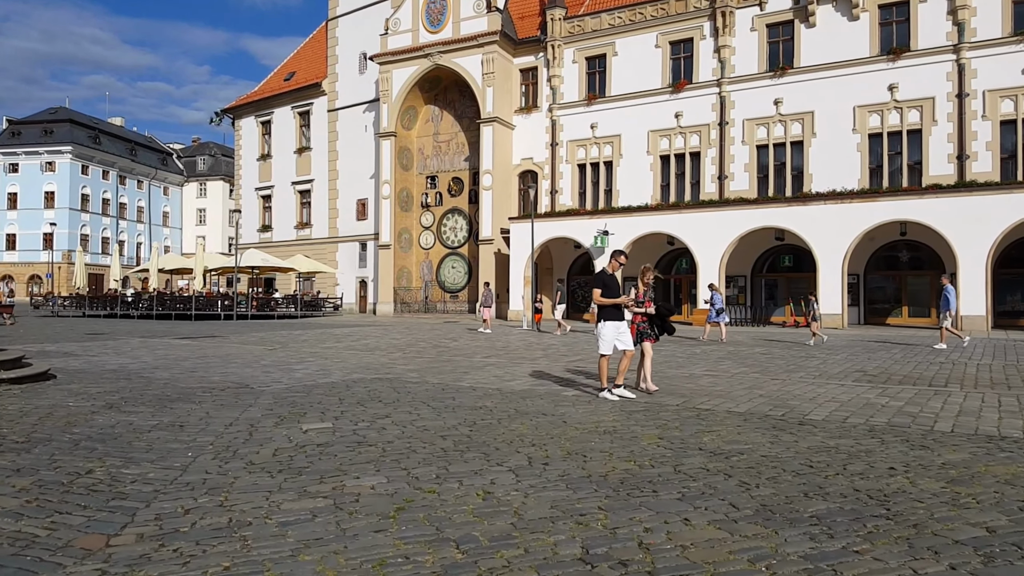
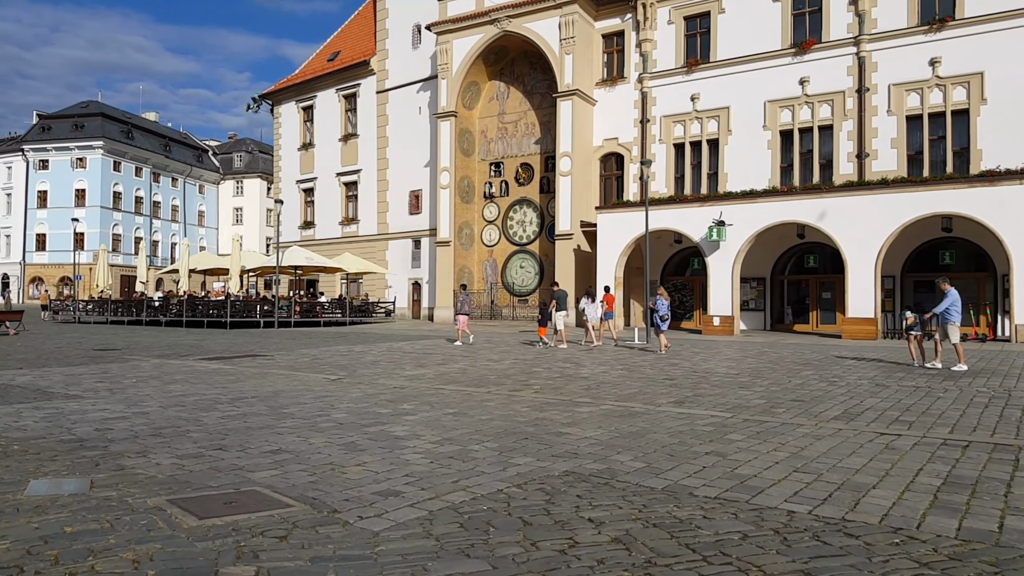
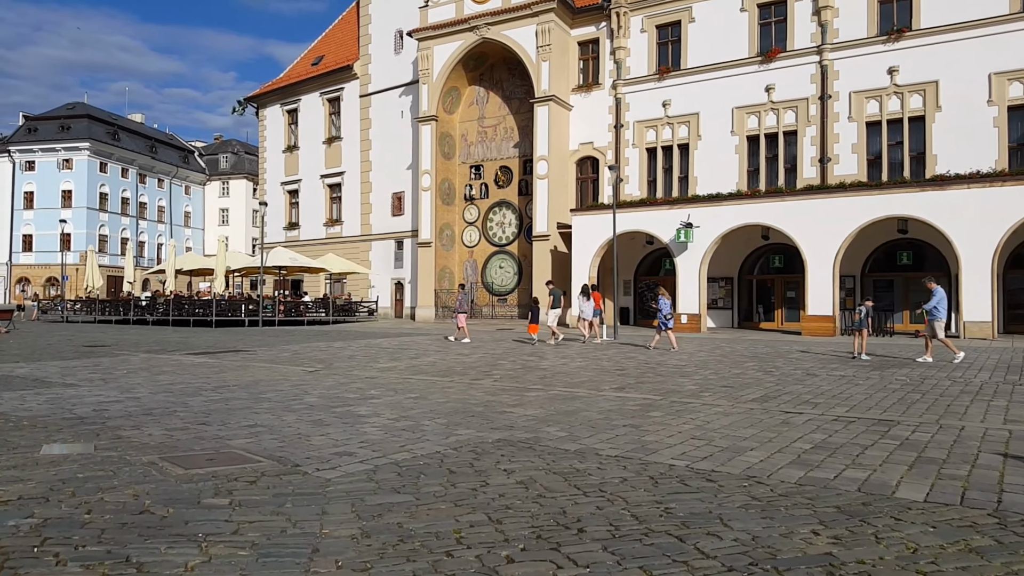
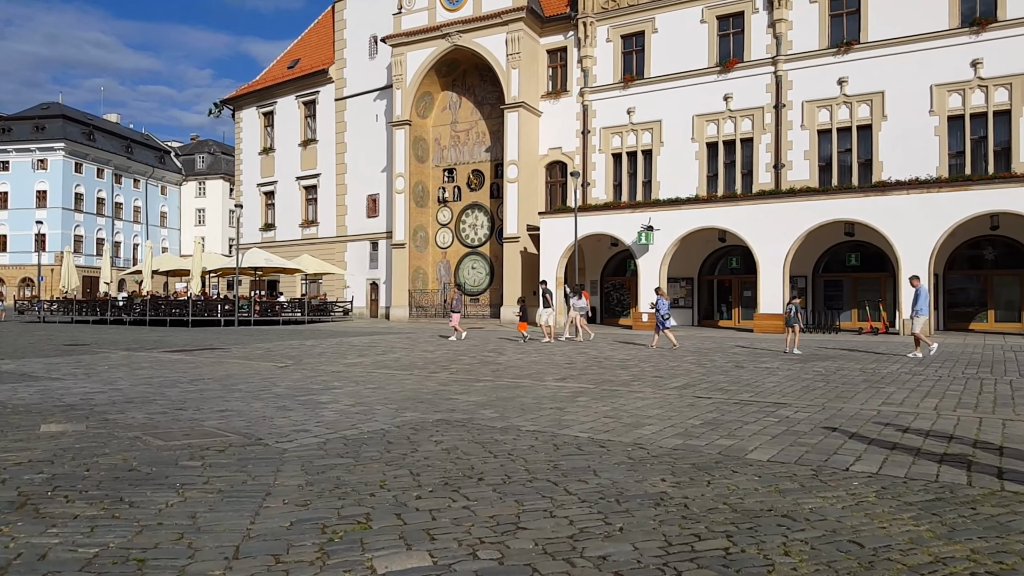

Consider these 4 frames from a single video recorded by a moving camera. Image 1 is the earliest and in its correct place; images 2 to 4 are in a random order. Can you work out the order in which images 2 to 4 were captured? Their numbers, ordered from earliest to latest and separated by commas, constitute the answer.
4, 3, 2
